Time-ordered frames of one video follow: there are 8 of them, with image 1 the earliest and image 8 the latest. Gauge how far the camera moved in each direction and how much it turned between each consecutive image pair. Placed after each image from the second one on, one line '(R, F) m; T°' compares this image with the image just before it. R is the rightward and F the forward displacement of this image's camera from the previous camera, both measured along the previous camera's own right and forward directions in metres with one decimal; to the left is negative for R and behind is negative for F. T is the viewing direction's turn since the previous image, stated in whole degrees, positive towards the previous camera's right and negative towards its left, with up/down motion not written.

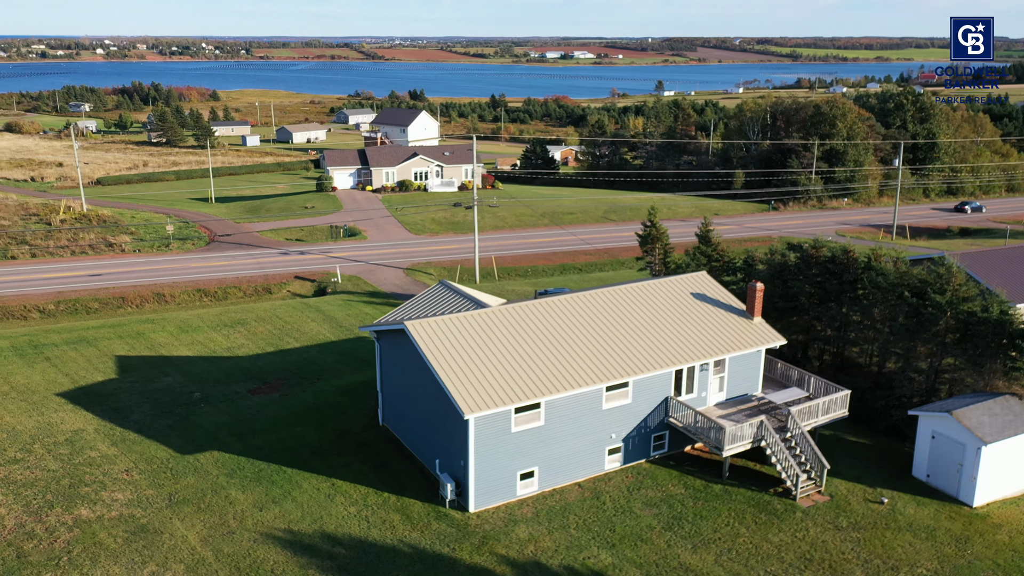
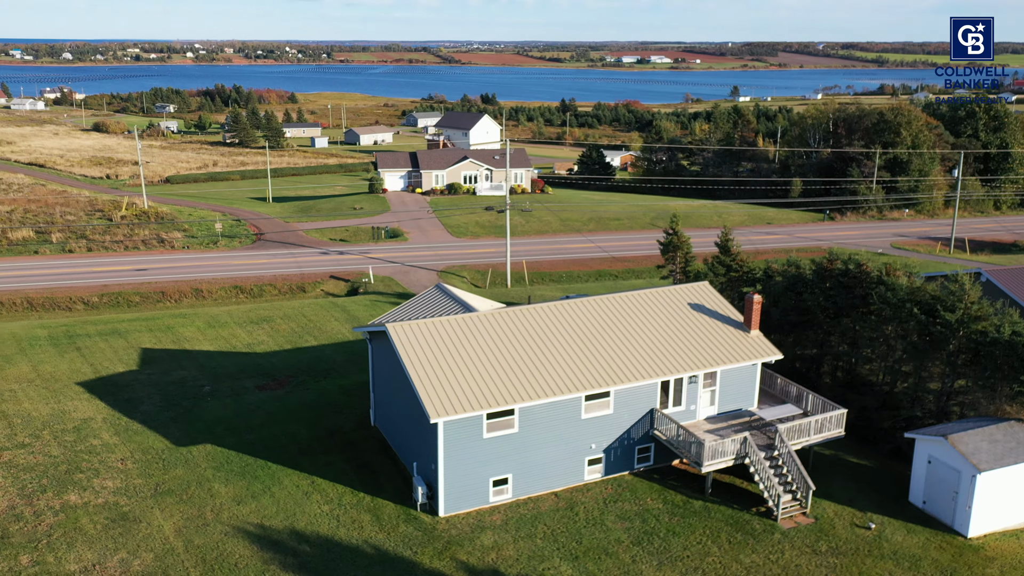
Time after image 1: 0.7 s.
(+2.3, +0.2) m; -5°
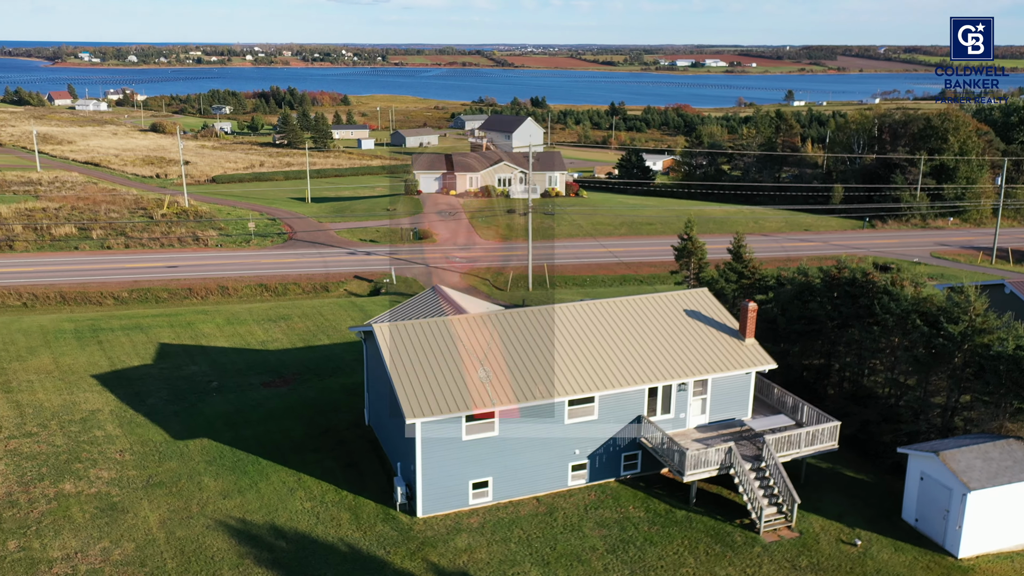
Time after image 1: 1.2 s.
(+1.6, +0.1) m; -3°
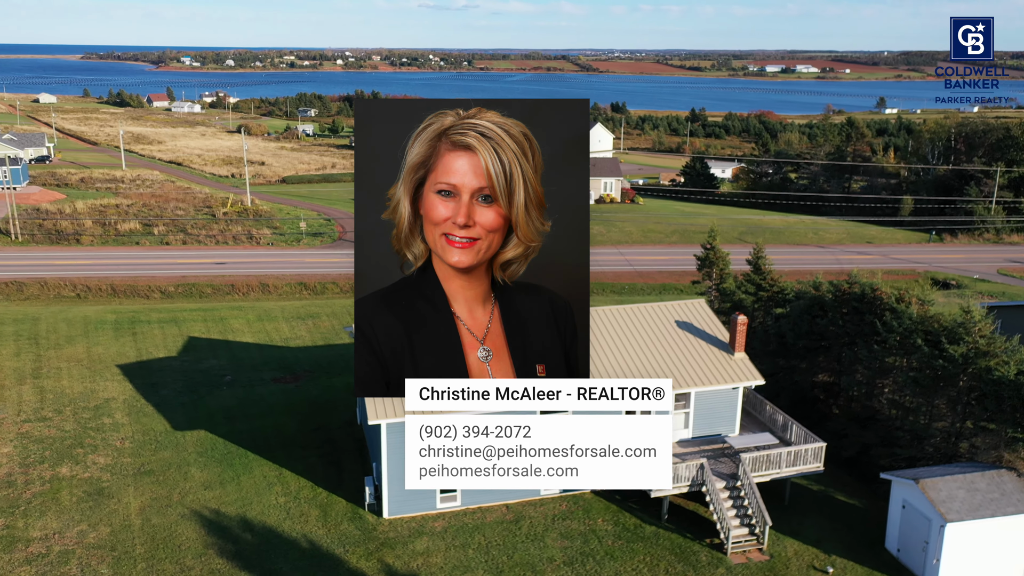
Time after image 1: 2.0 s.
(+2.6, +0.2) m; -6°
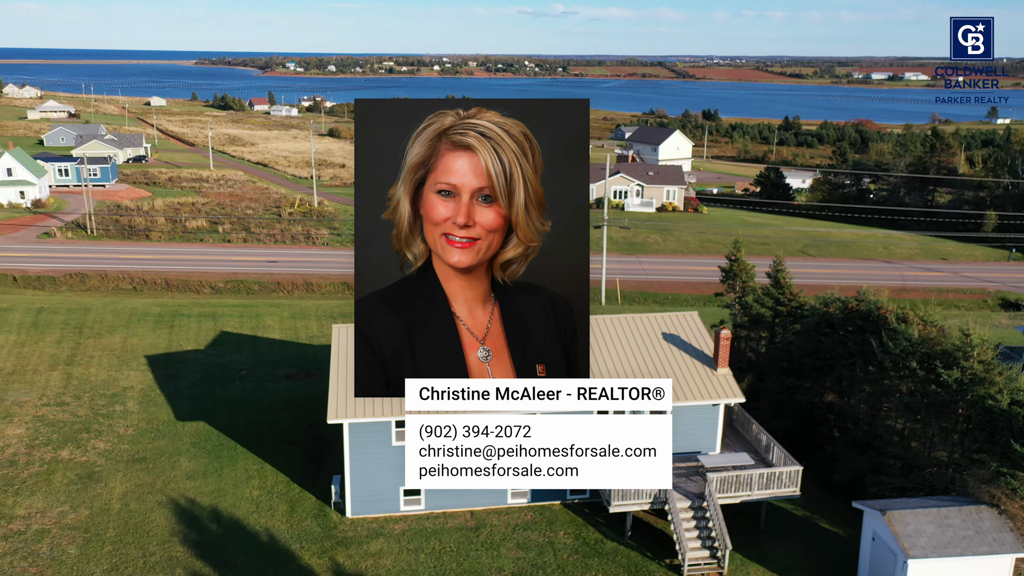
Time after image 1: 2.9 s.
(+2.9, +0.3) m; -6°
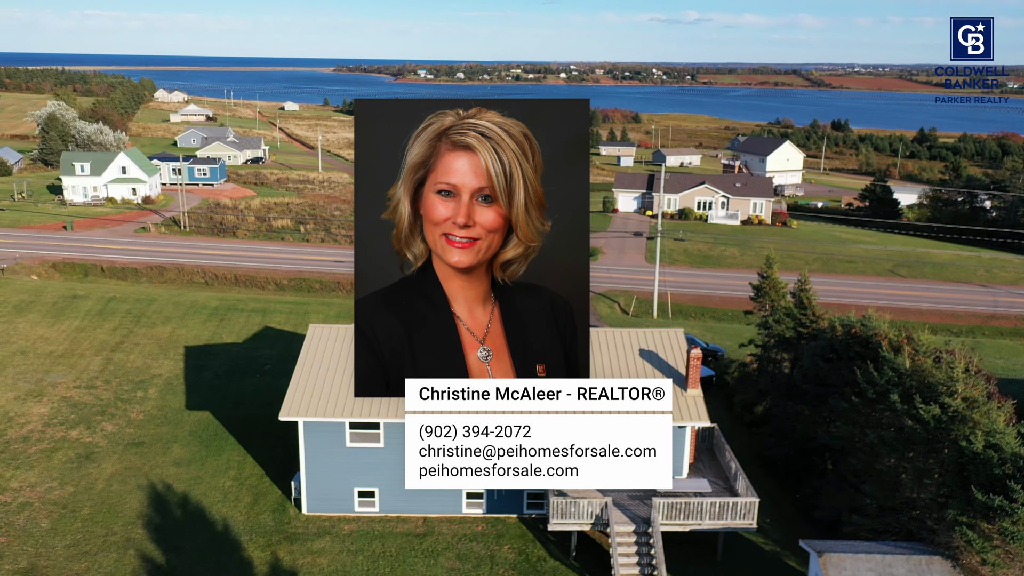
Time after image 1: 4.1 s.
(+3.8, +0.5) m; -8°
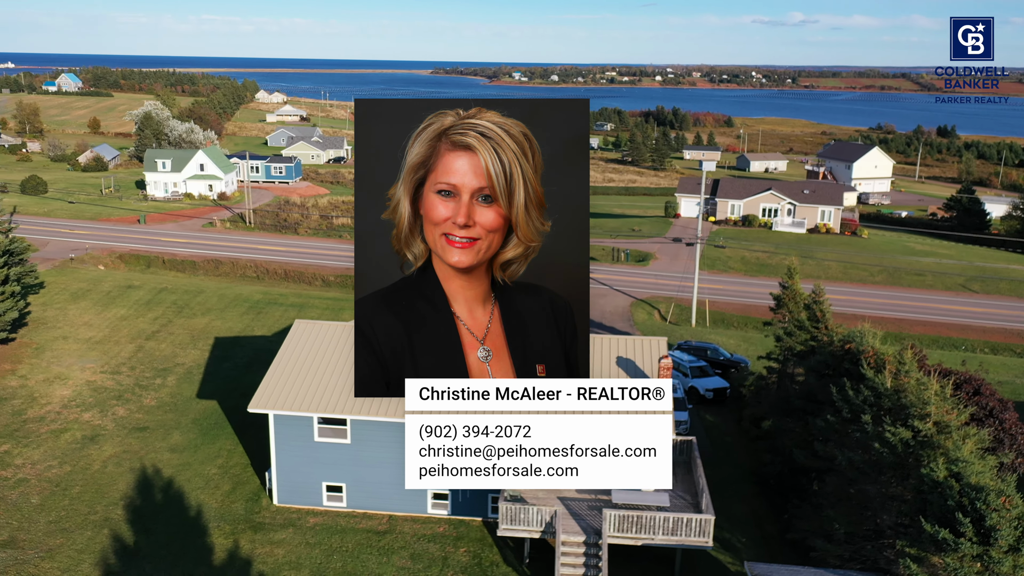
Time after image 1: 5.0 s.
(+2.9, +0.3) m; -6°
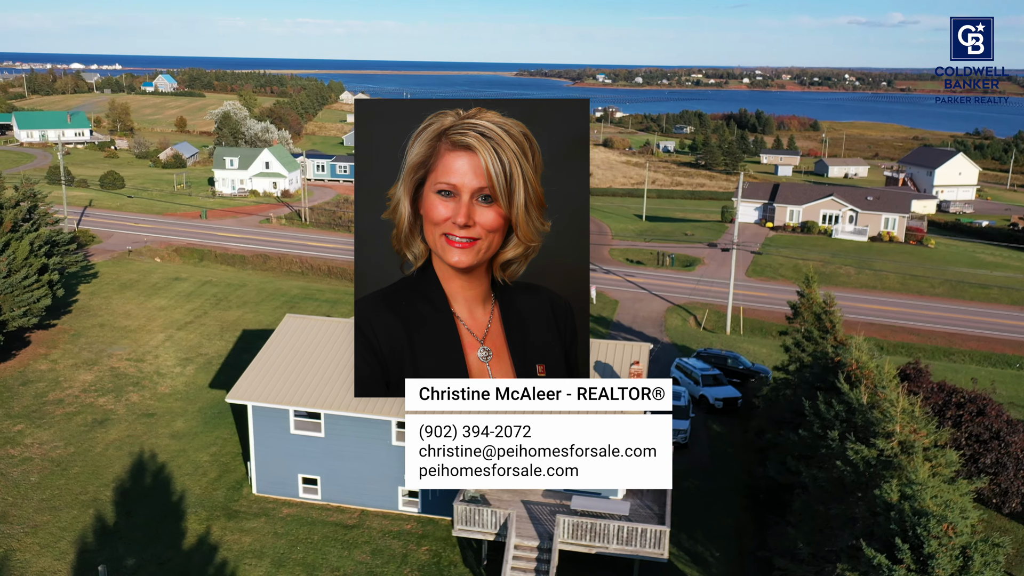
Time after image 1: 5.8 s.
(+2.6, +0.2) m; -6°
